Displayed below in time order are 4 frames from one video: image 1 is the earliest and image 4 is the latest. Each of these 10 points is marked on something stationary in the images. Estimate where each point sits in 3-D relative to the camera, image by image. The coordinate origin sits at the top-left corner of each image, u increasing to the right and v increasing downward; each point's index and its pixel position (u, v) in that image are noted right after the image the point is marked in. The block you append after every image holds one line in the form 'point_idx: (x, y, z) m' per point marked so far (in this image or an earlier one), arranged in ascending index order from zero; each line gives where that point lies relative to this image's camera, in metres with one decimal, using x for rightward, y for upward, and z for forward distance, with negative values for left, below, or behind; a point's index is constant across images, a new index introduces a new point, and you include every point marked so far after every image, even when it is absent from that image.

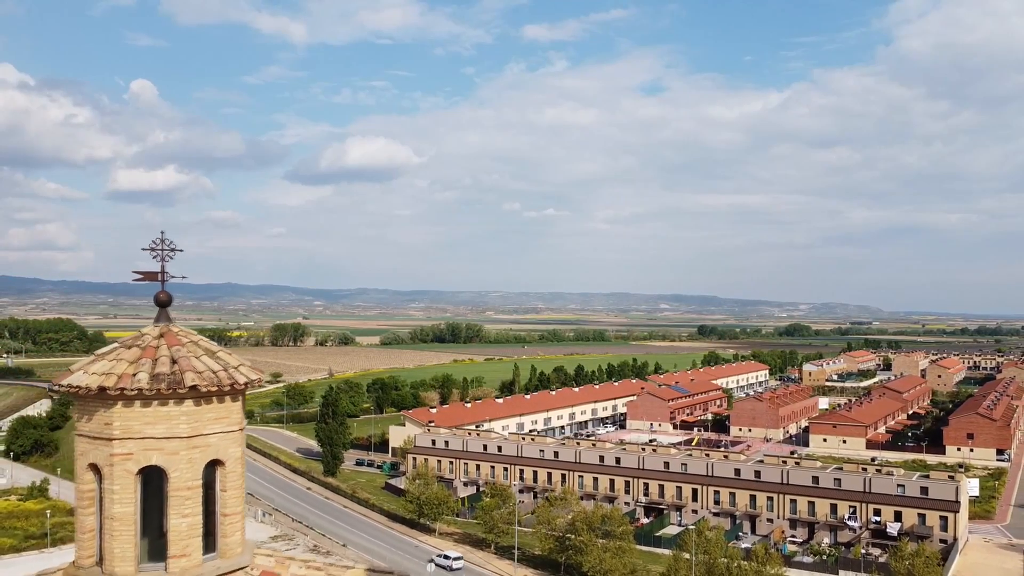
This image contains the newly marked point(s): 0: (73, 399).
0: (-3.3, -0.8, +5.8) m
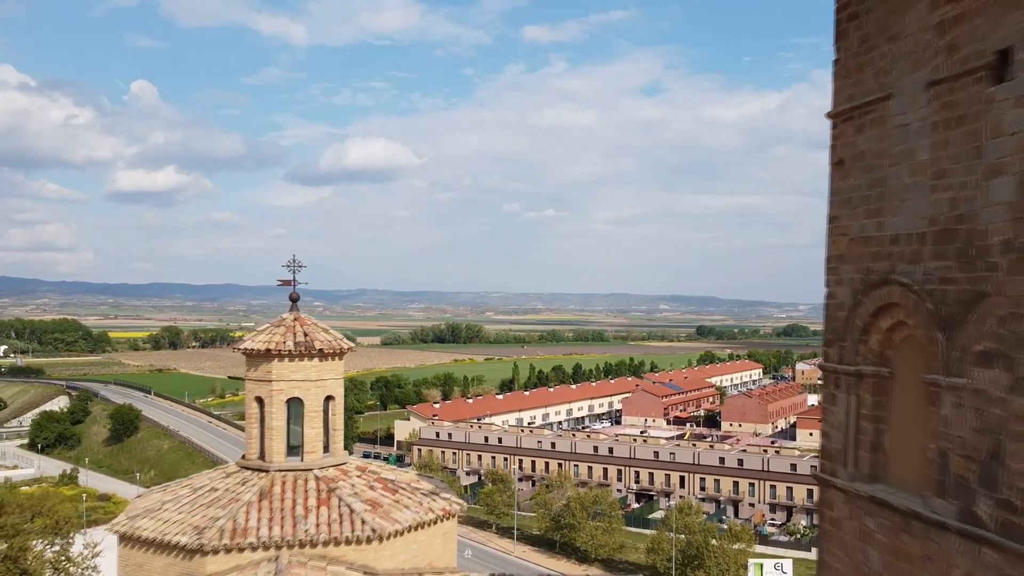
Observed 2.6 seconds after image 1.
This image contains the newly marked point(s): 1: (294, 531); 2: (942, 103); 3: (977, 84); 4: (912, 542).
0: (-3.3, -0.8, +9.4) m
1: (-2.4, -2.6, +8.2) m
2: (+3.1, +1.3, +5.5) m
3: (+3.2, +1.4, +5.2) m
4: (+3.0, -1.9, +5.6) m
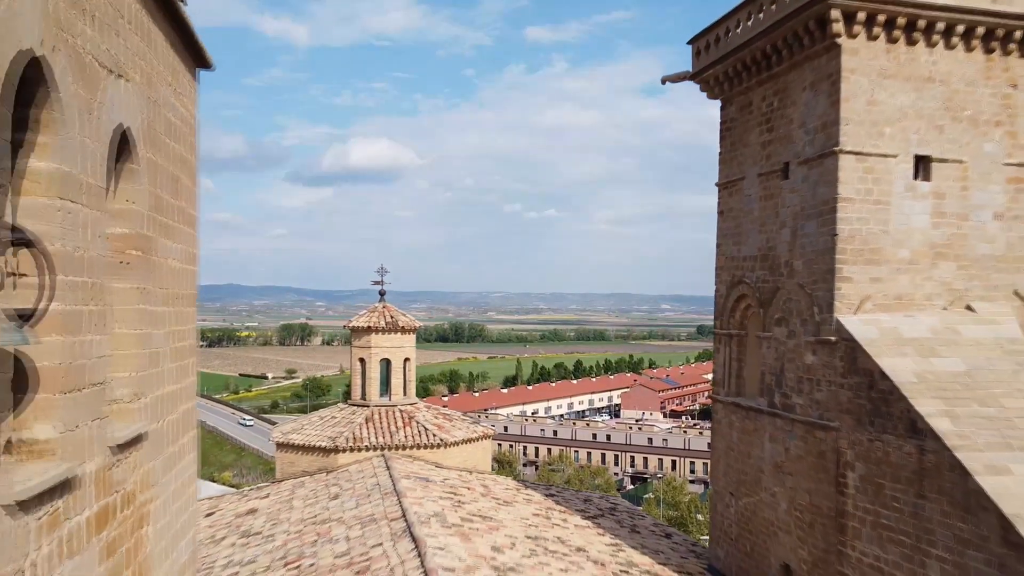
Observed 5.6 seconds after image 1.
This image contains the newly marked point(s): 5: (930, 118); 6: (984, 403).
0: (-3.0, -0.8, +14.2) m
1: (-2.1, -2.6, +13.0) m
2: (+3.4, +1.4, +10.3) m
3: (+3.5, +1.5, +10.0) m
4: (+3.3, -1.8, +10.4) m
5: (+5.0, +2.0, +9.1) m
6: (+4.9, -1.2, +7.9) m
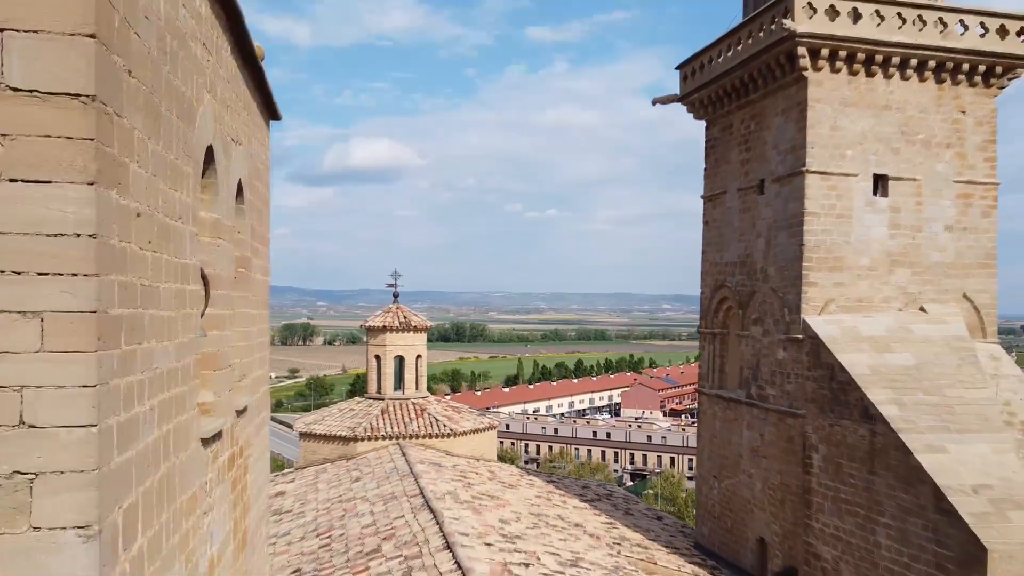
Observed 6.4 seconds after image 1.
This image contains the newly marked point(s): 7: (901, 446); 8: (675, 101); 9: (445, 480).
0: (-2.9, -0.9, +15.4) m
1: (-2.0, -2.6, +14.2) m
2: (+3.5, +1.3, +11.5) m
3: (+3.6, +1.4, +11.2) m
4: (+3.4, -1.9, +11.6) m
5: (+5.1, +2.0, +10.3) m
6: (+5.0, -1.2, +9.1) m
7: (+4.3, -1.7, +8.4) m
8: (+2.8, +3.2, +13.1) m
9: (-1.0, -2.9, +11.6) m
